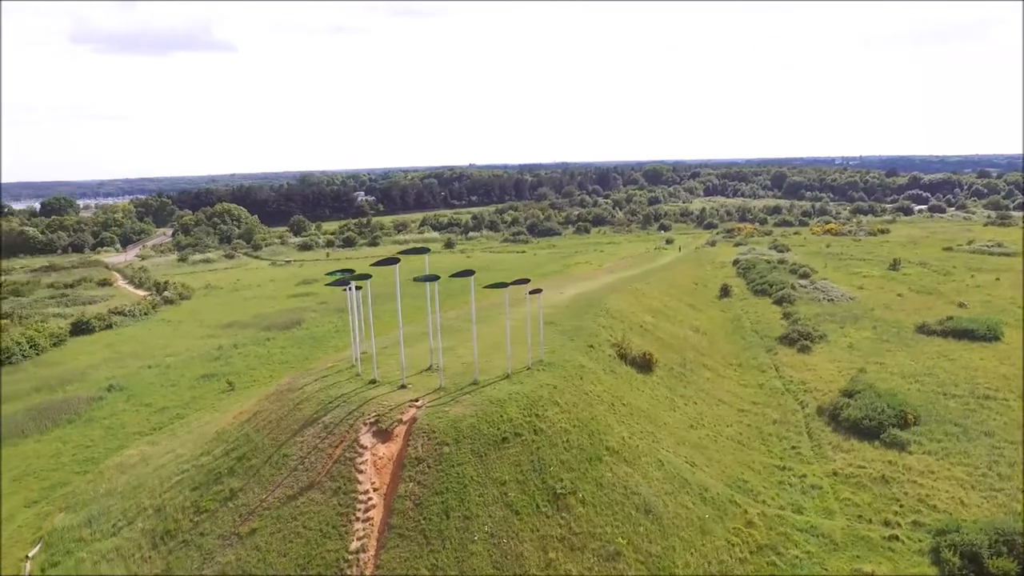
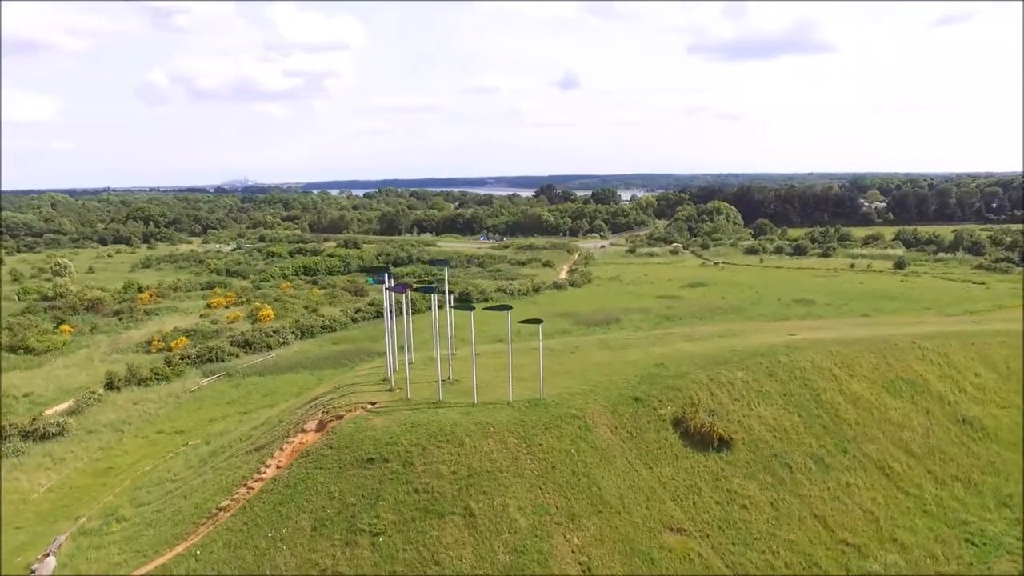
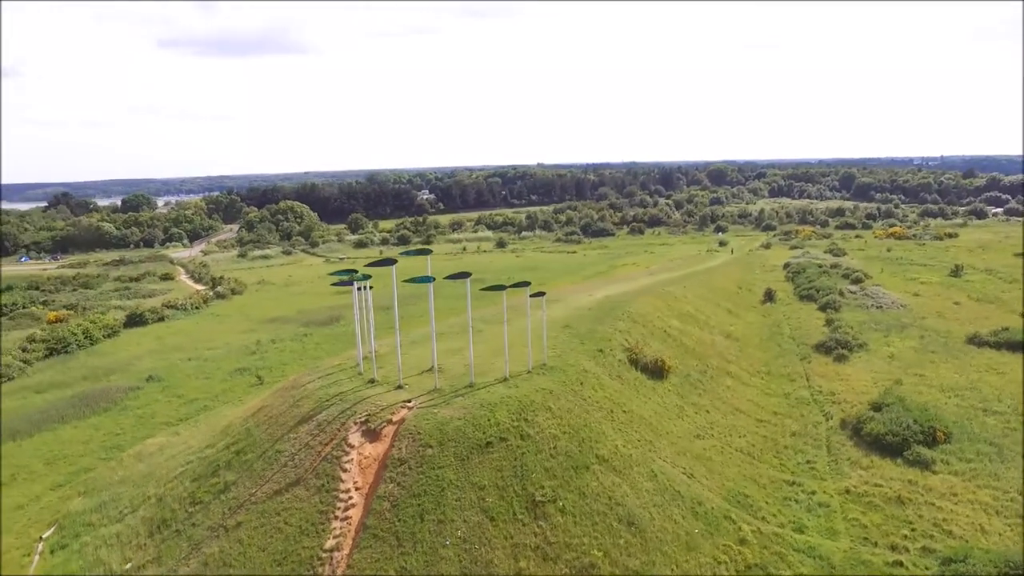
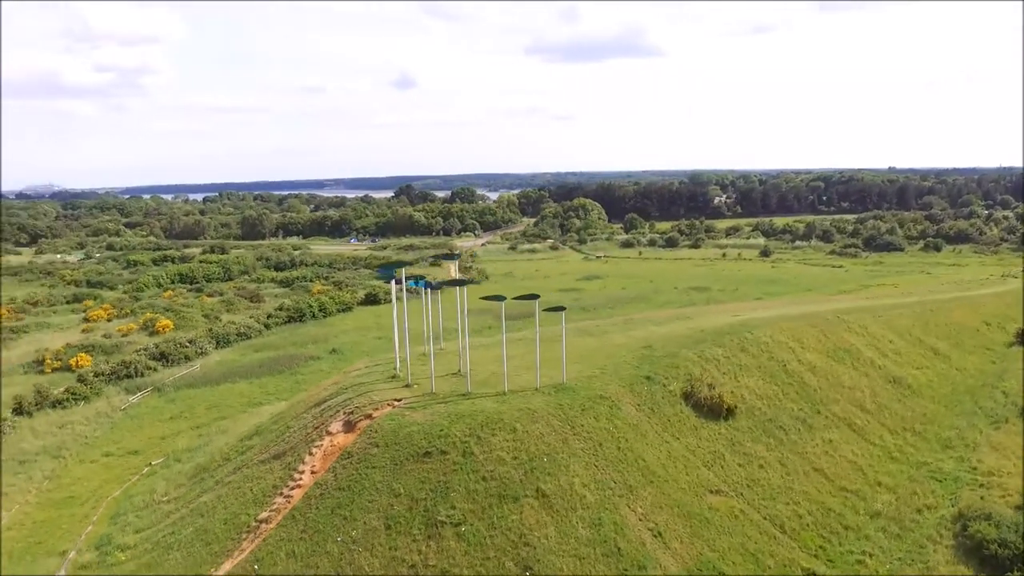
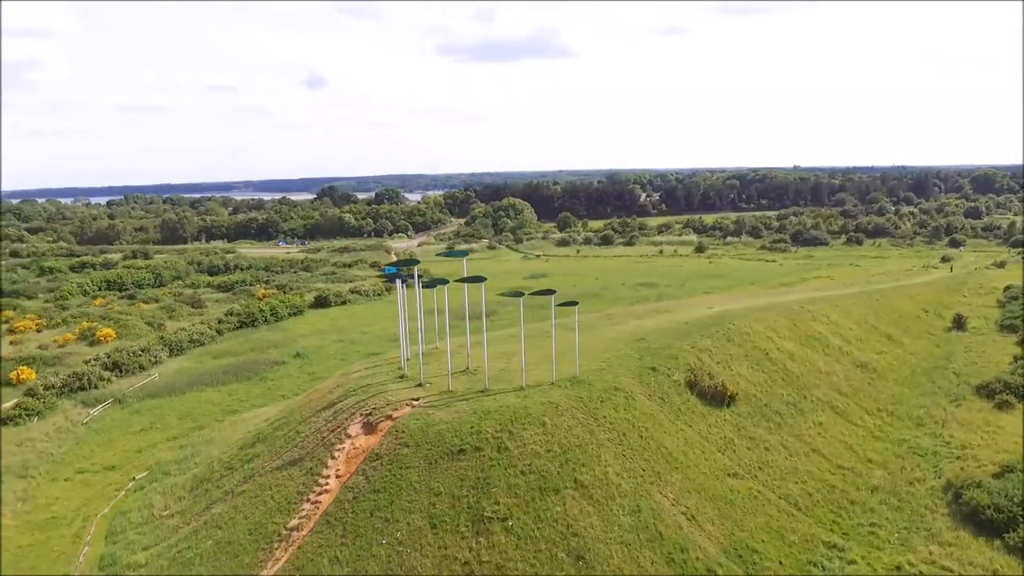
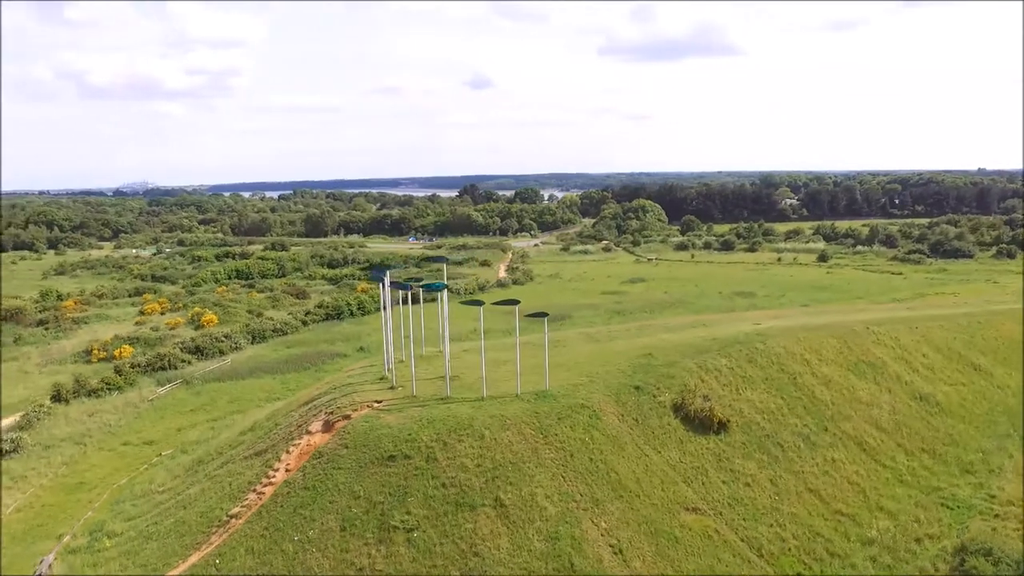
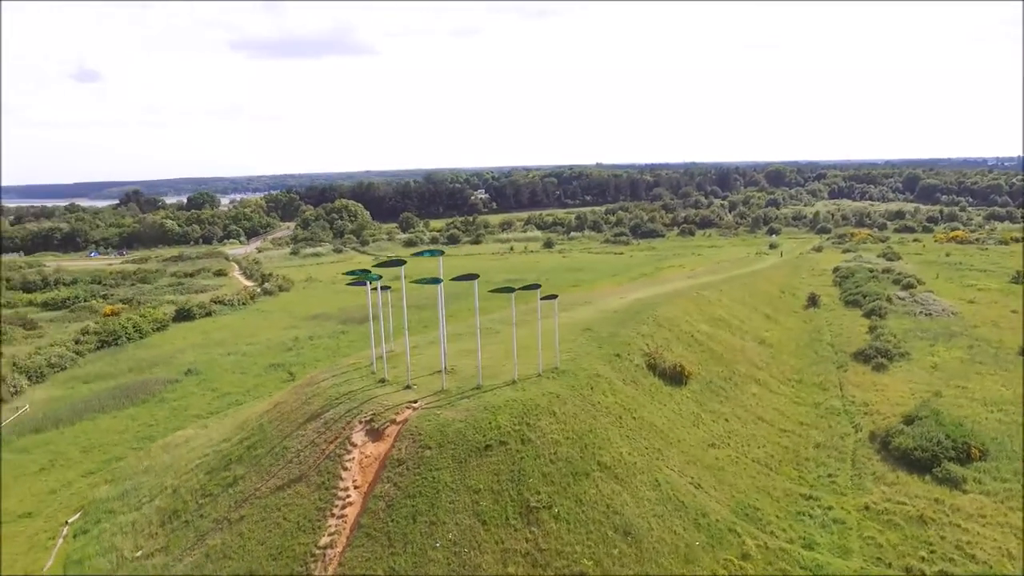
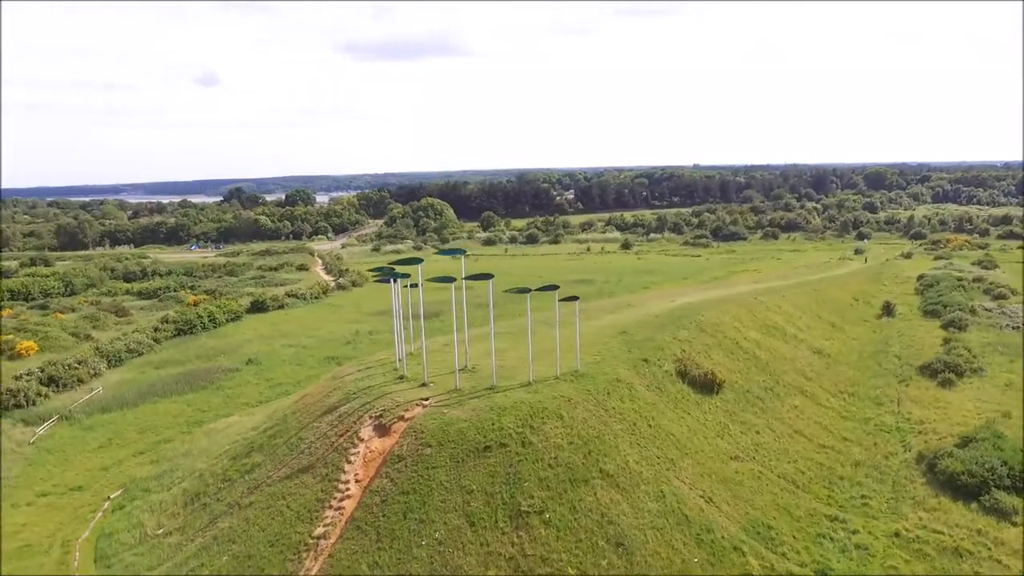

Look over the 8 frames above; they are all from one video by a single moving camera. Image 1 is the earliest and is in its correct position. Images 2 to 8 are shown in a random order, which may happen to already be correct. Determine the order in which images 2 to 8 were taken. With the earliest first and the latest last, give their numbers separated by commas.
3, 7, 8, 5, 4, 6, 2
